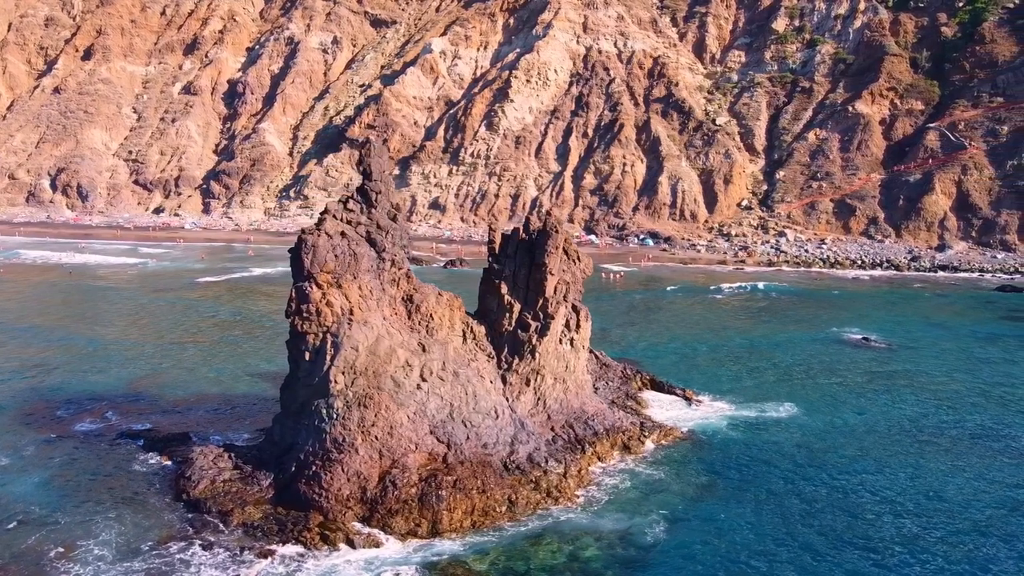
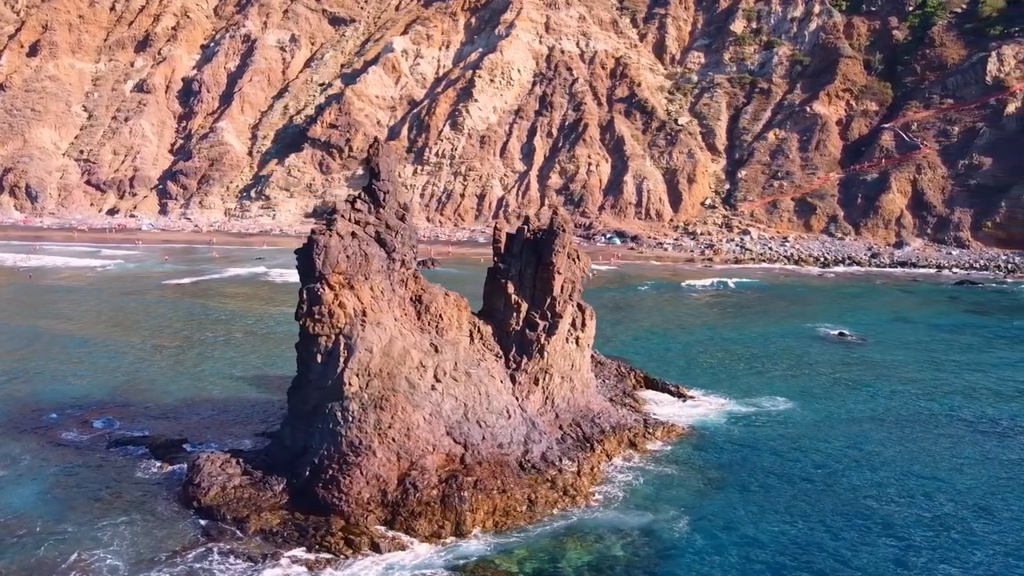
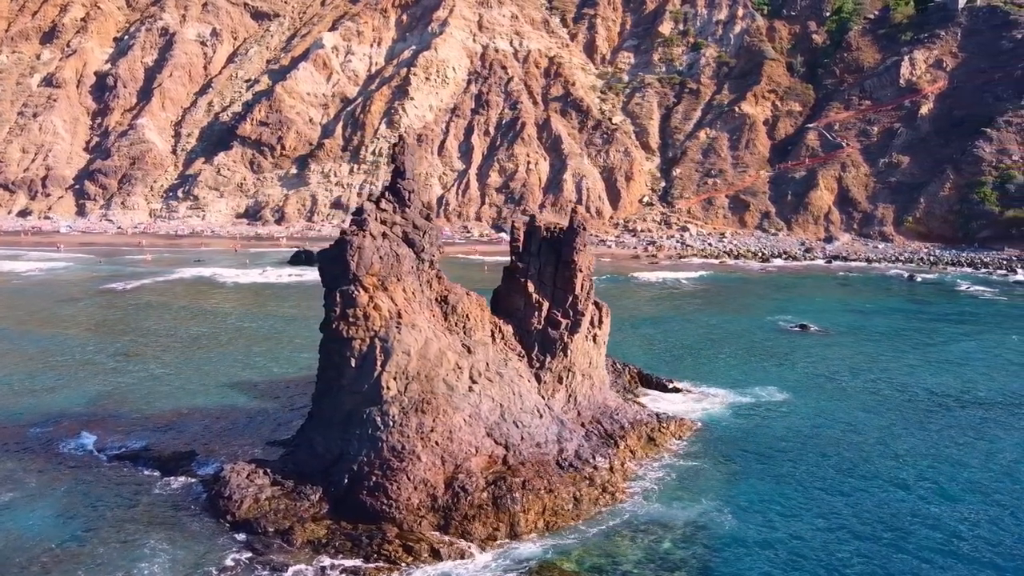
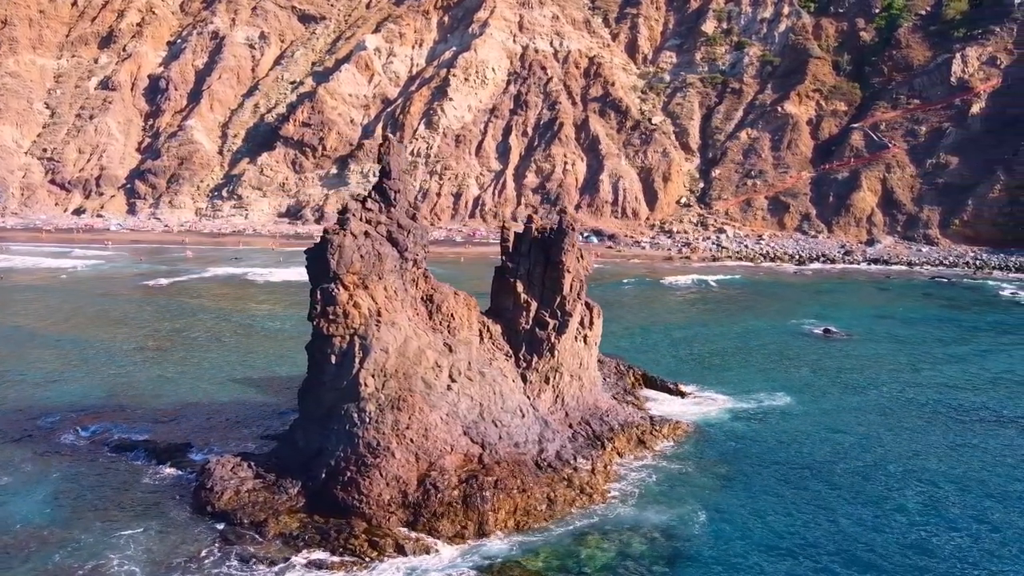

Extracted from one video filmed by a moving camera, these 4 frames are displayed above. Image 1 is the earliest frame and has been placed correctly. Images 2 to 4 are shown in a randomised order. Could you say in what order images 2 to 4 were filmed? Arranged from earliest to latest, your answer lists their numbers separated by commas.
2, 4, 3
